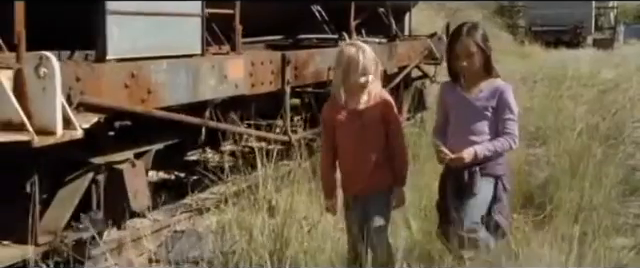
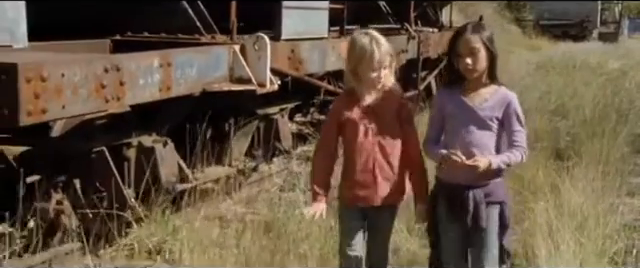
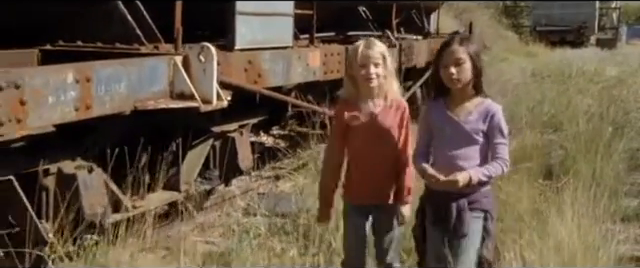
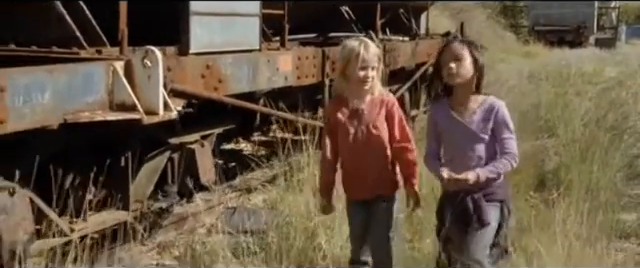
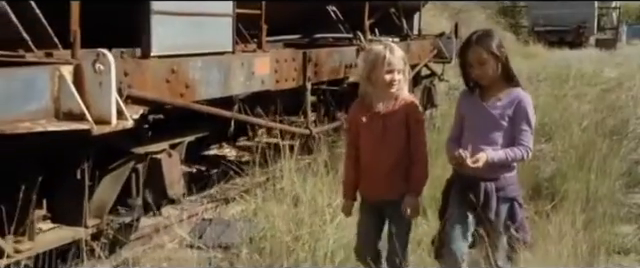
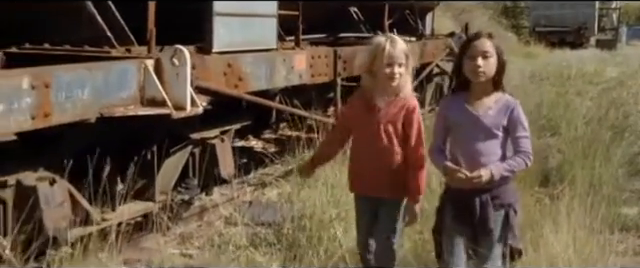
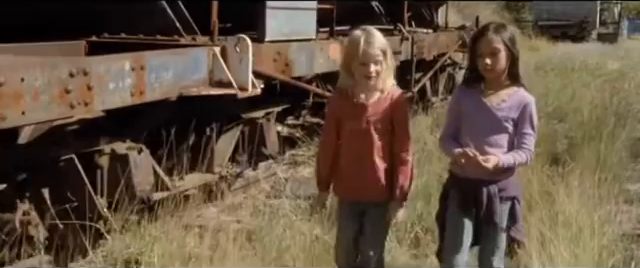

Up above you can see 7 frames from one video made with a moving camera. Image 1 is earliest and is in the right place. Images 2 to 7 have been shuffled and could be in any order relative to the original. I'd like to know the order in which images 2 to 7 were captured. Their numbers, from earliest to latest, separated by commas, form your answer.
5, 4, 6, 3, 7, 2
